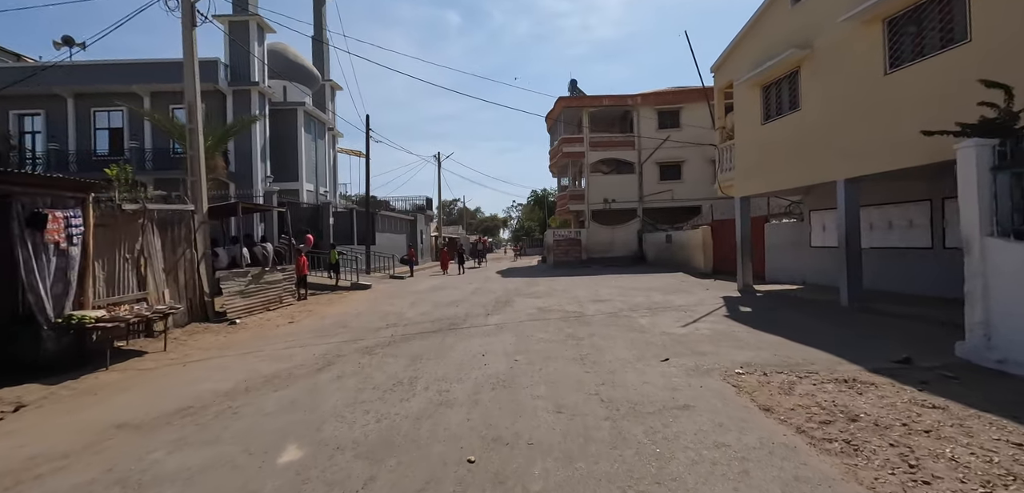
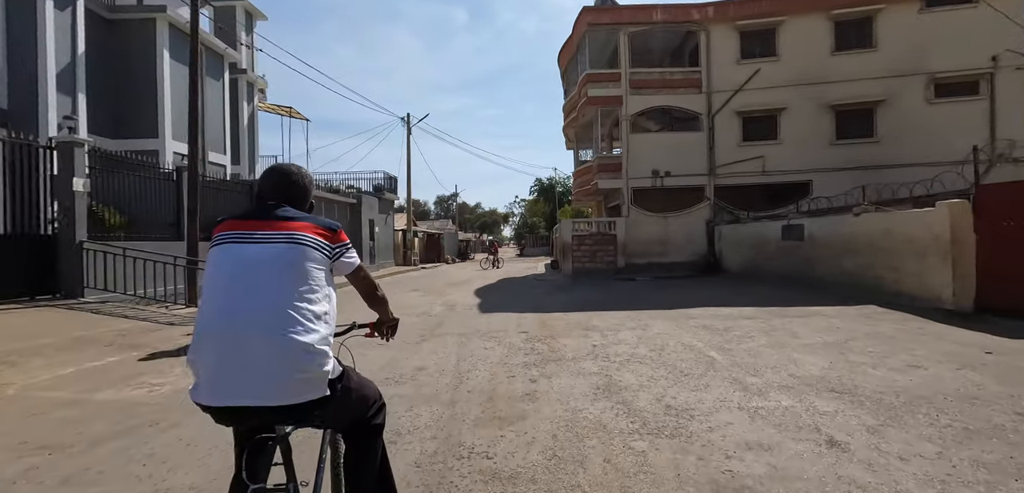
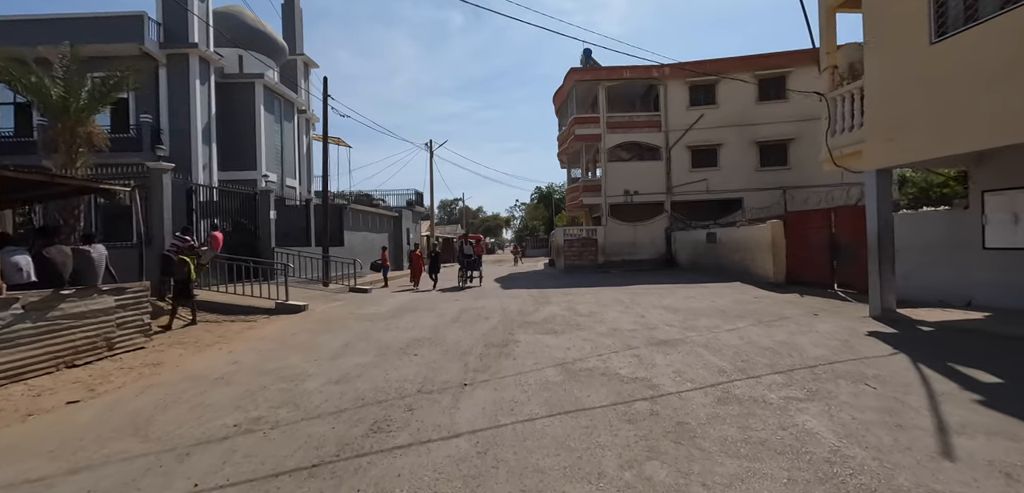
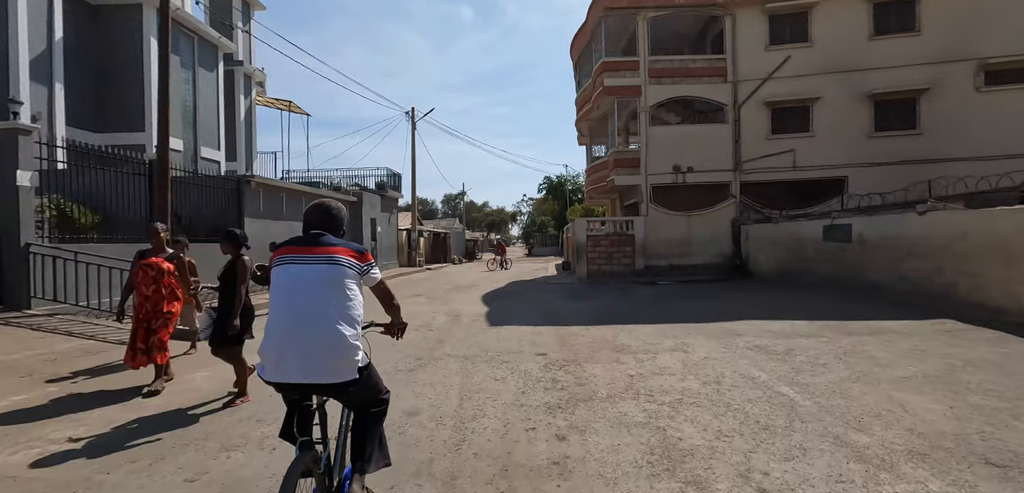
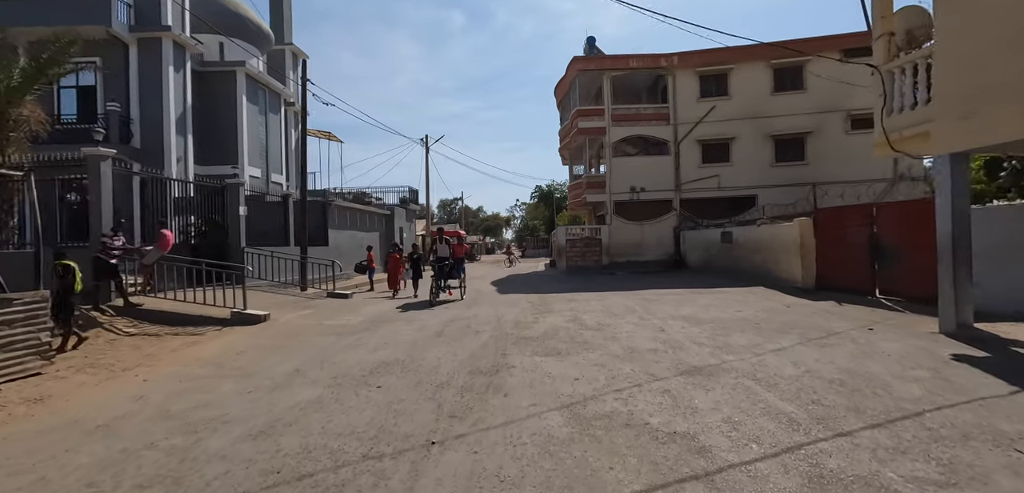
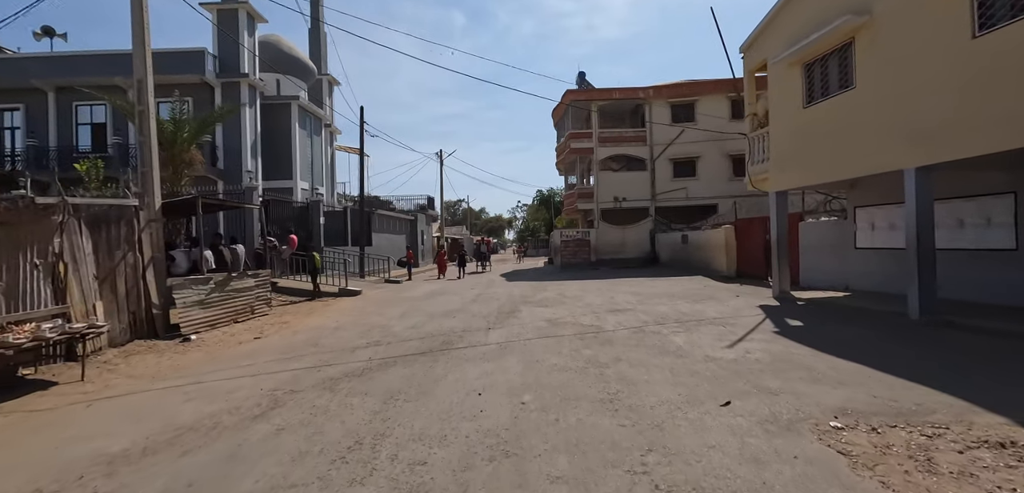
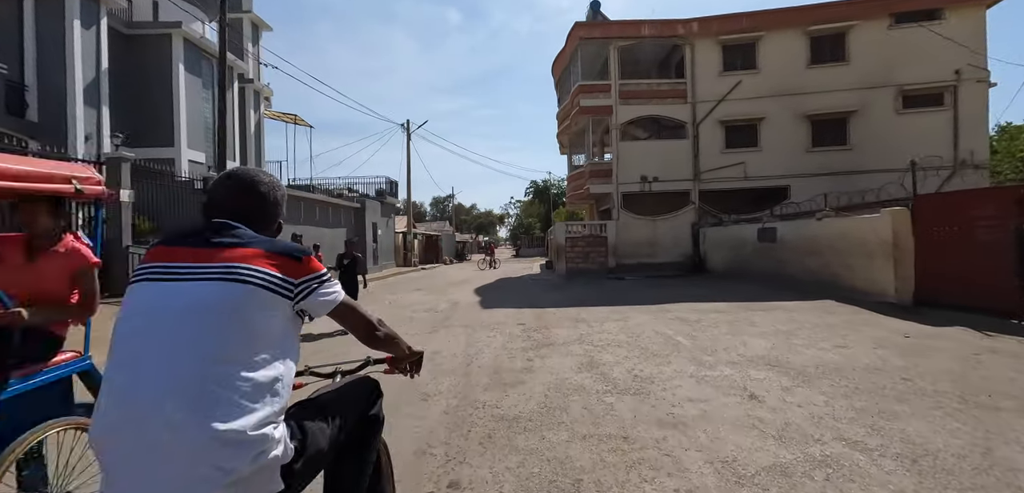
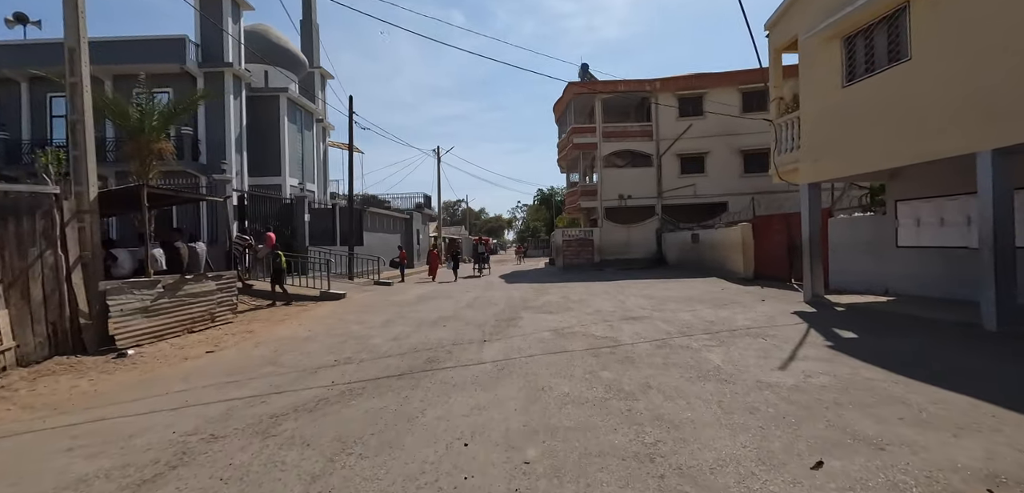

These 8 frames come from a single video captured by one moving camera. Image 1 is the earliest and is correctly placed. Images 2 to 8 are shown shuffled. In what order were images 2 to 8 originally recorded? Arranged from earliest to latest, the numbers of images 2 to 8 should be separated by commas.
6, 8, 3, 5, 7, 2, 4
